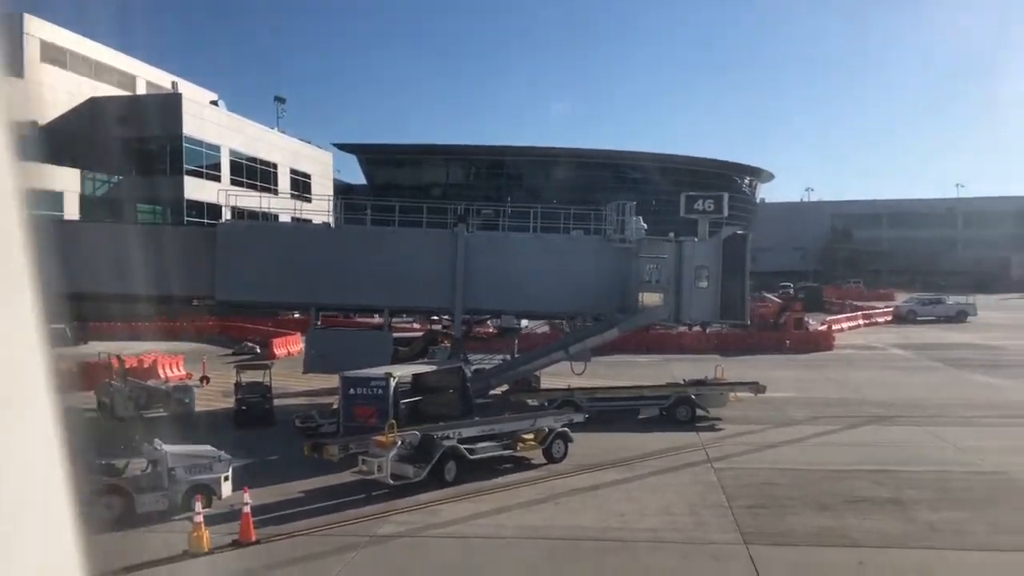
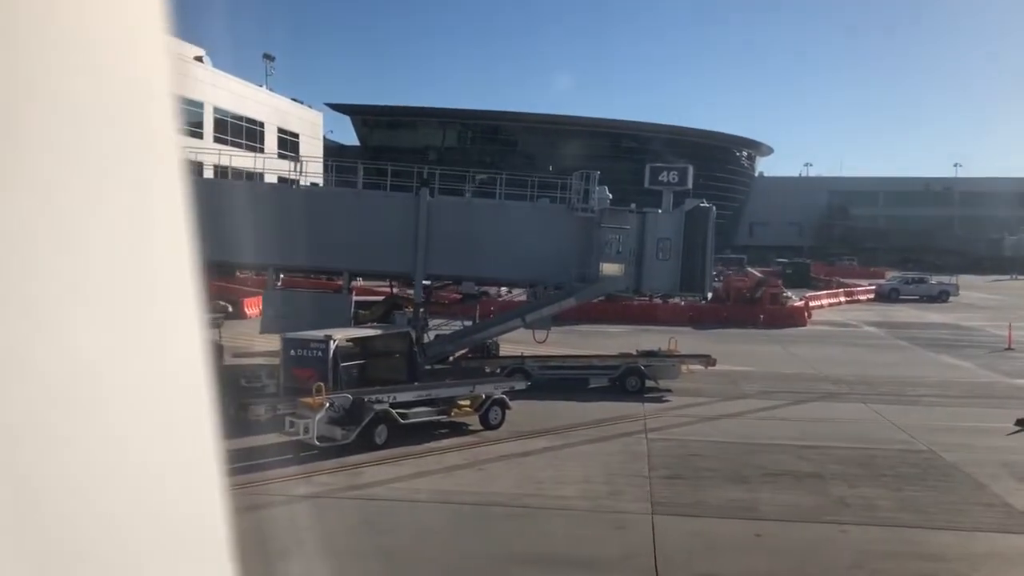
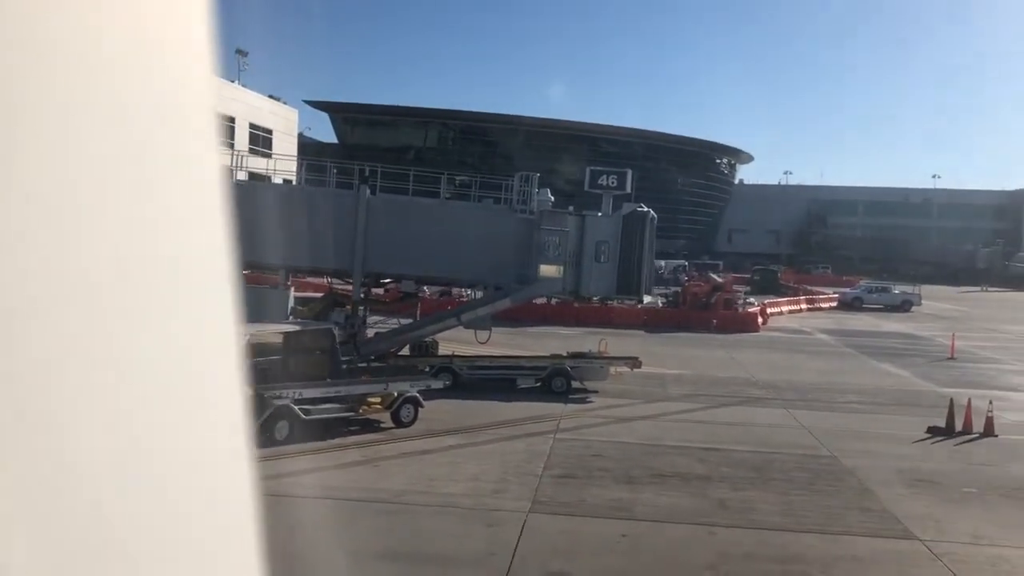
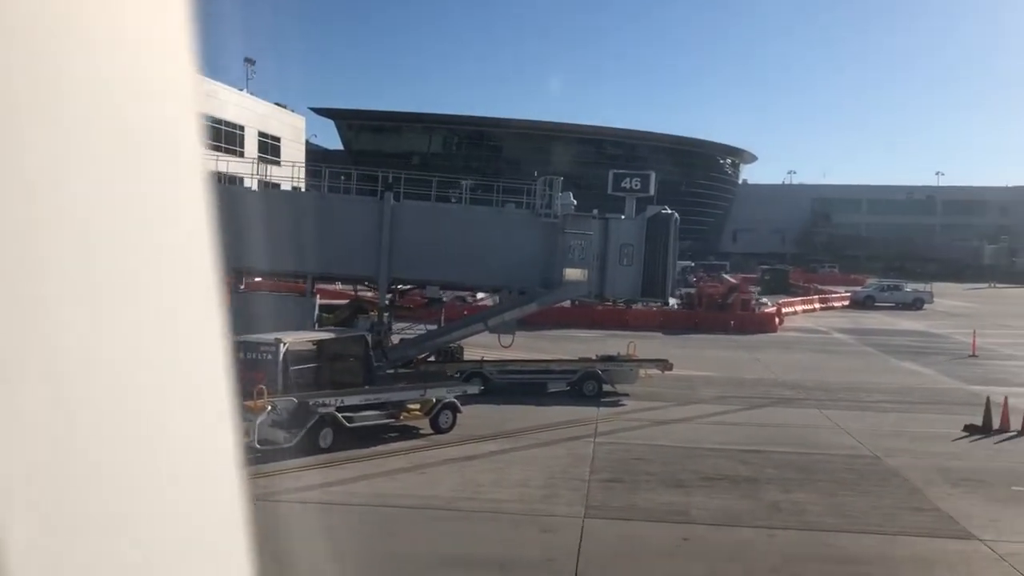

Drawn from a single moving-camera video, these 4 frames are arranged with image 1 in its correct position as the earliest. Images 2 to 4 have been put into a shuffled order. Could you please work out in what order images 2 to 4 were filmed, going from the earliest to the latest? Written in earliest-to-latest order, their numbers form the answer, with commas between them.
2, 4, 3
